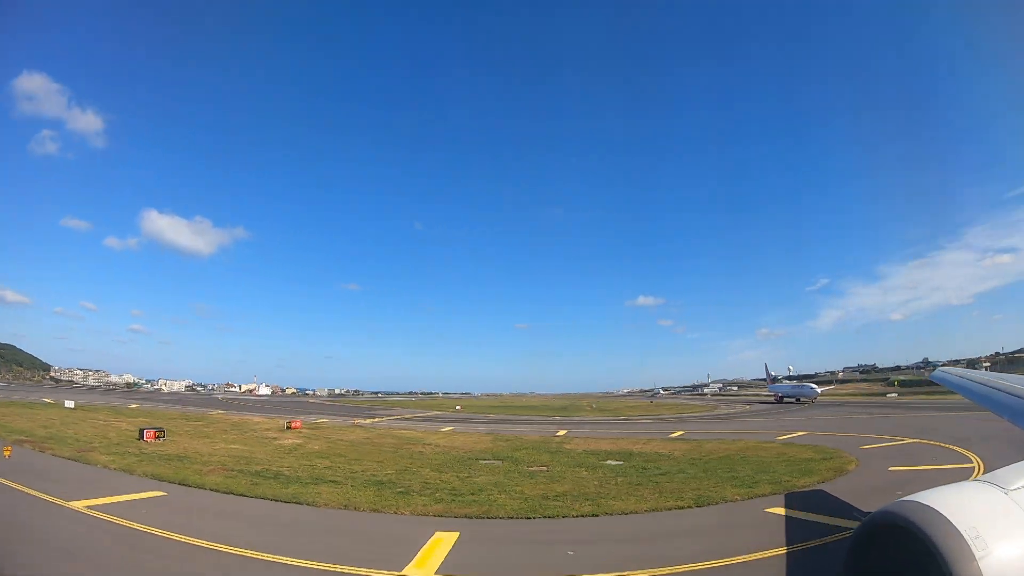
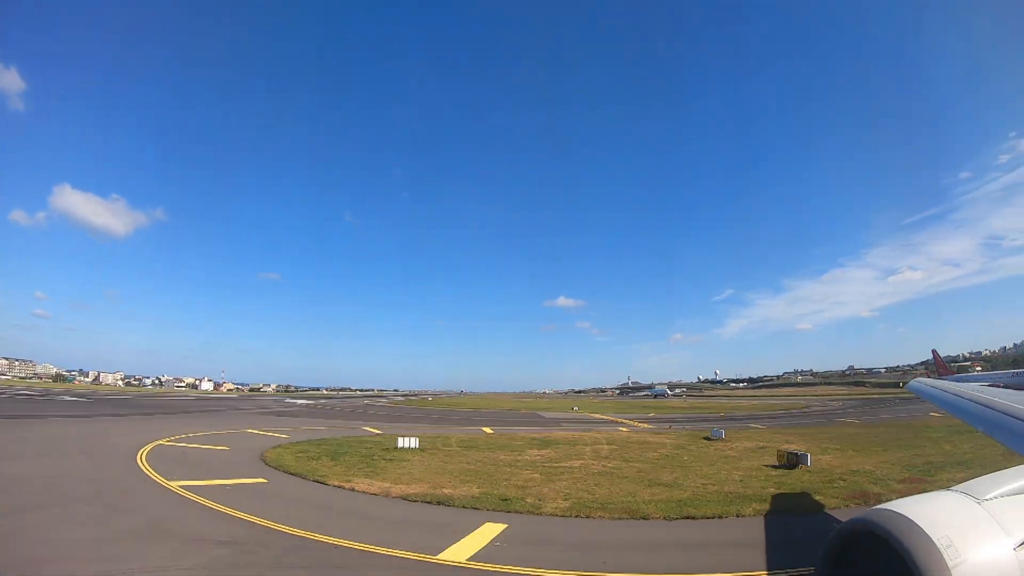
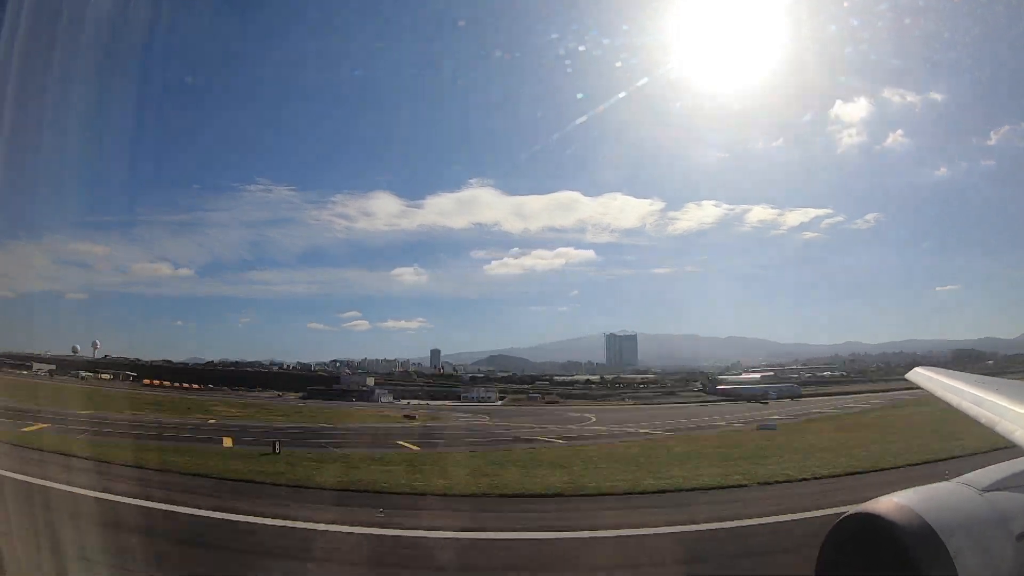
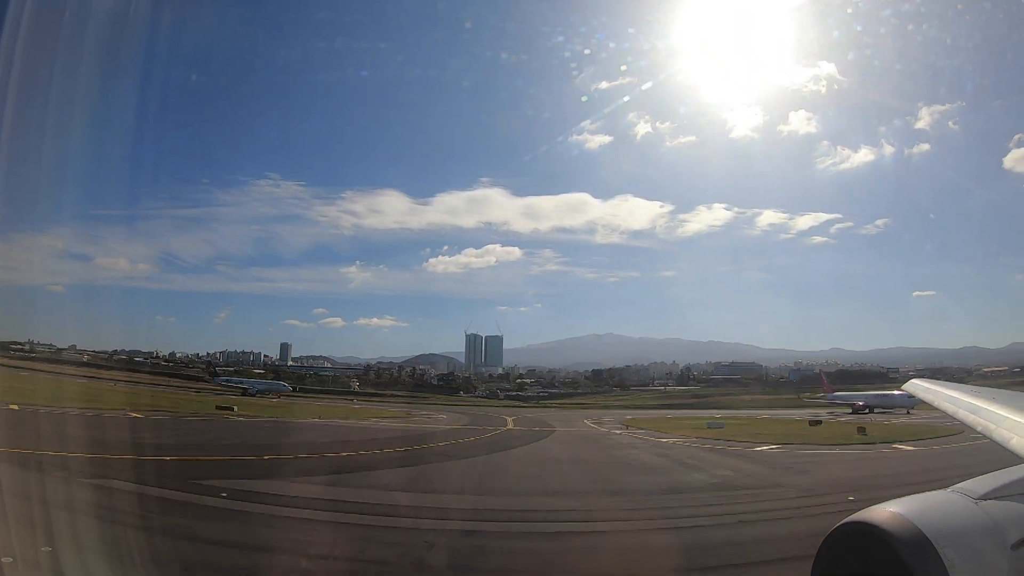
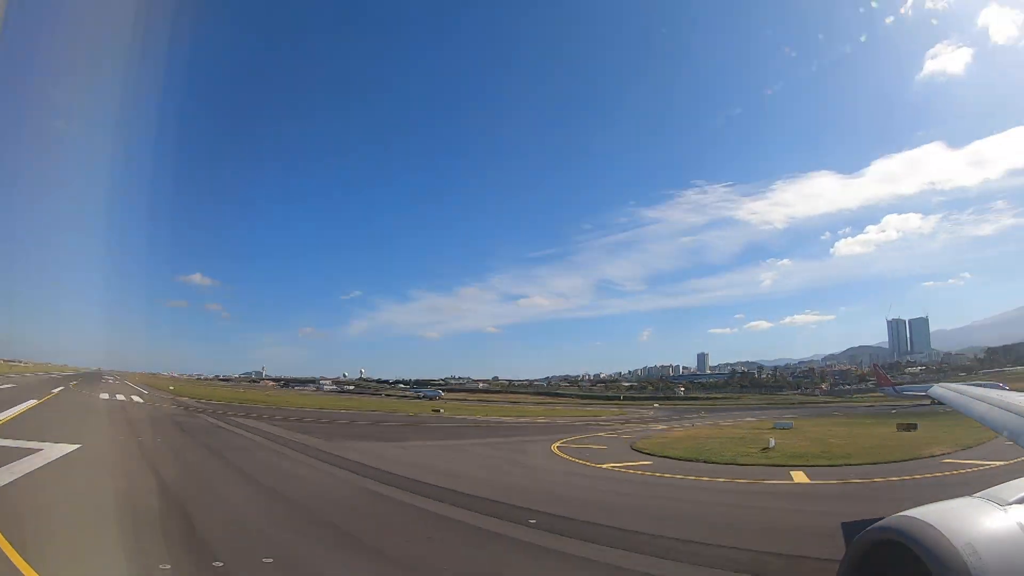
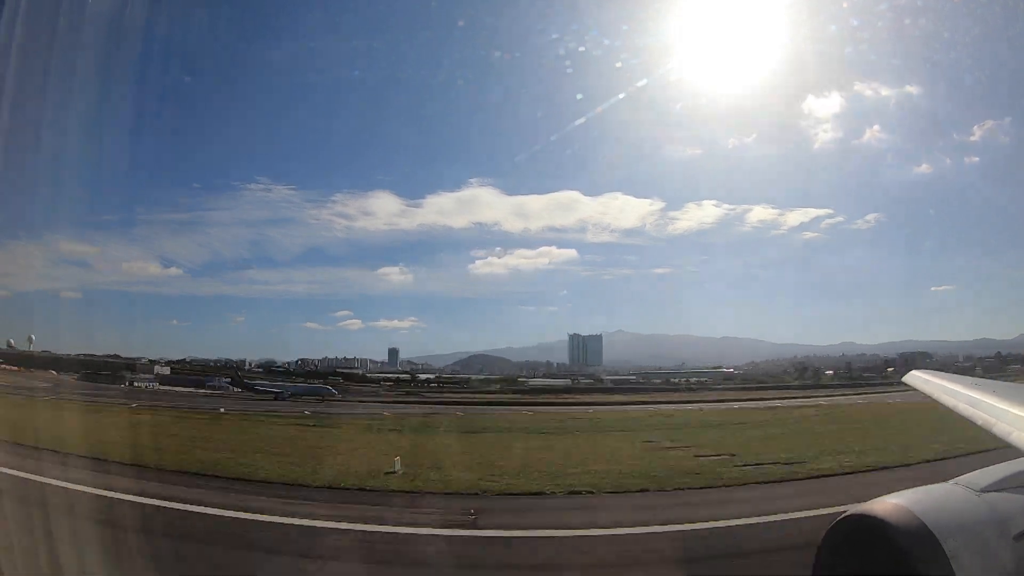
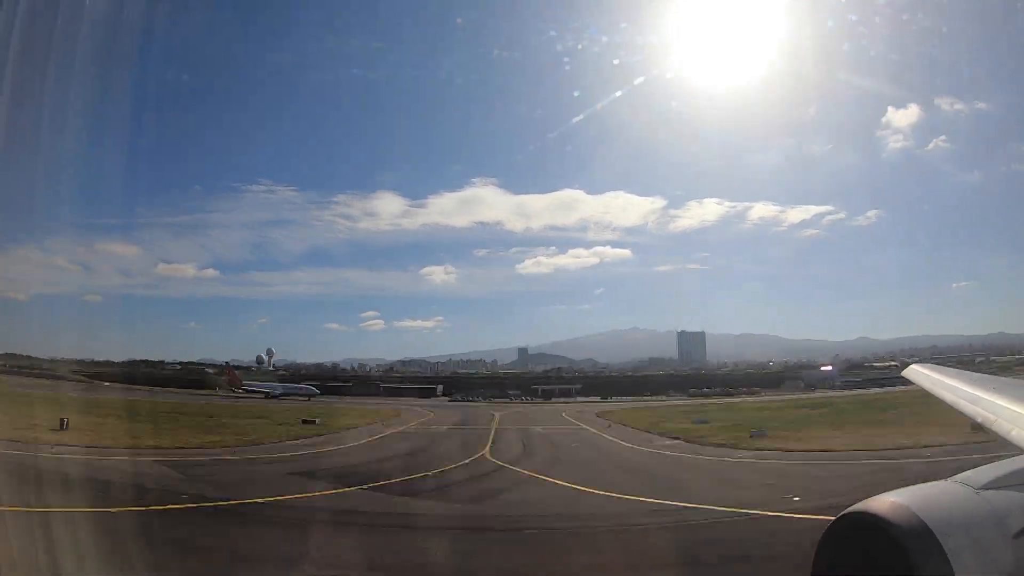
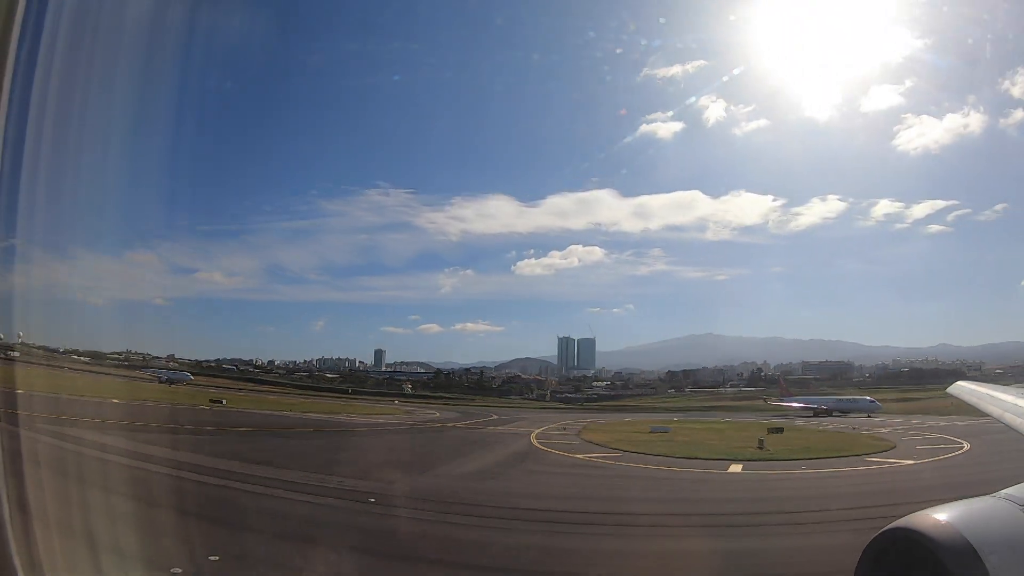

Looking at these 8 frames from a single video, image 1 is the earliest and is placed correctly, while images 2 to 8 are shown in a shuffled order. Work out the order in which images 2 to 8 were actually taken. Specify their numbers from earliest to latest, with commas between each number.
2, 5, 8, 4, 6, 3, 7
